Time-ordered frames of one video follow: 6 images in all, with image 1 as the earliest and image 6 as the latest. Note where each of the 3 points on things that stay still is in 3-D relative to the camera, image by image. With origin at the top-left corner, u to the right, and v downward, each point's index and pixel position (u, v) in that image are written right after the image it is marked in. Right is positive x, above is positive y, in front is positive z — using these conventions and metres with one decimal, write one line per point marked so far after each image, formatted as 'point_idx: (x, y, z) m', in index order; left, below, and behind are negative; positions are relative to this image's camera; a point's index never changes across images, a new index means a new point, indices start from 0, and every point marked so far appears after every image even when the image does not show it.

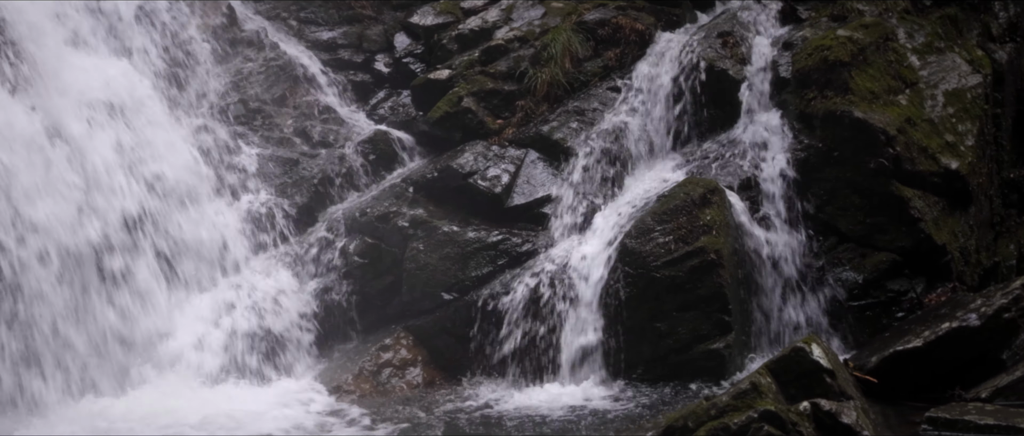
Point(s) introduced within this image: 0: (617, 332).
0: (+1.1, -1.3, +9.1) m
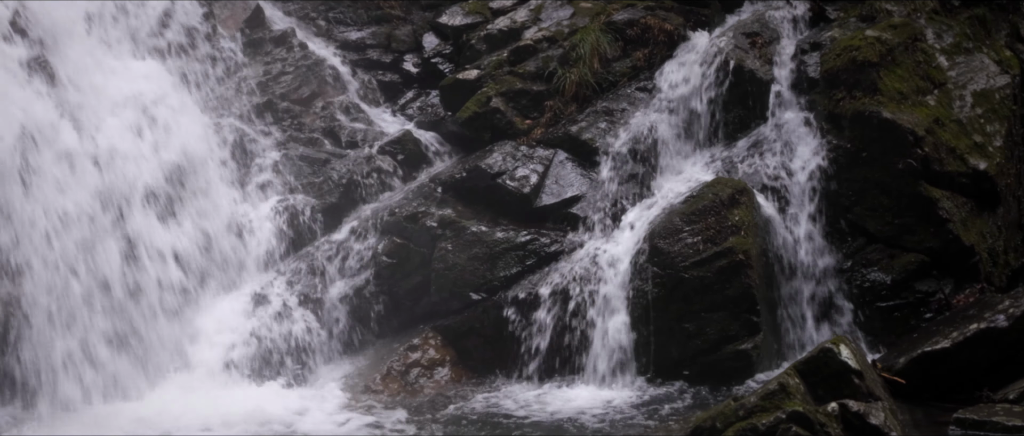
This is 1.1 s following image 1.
0: (+1.5, -1.3, +9.0) m
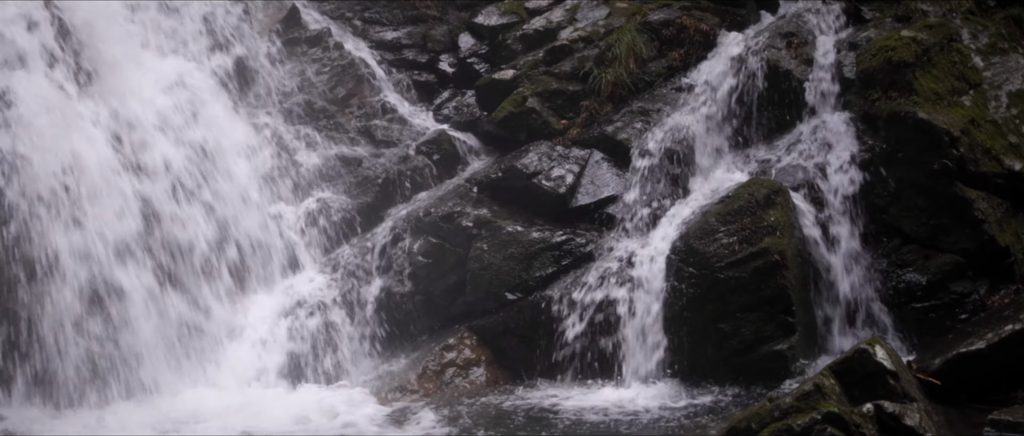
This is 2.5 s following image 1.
0: (+1.9, -1.3, +9.0) m
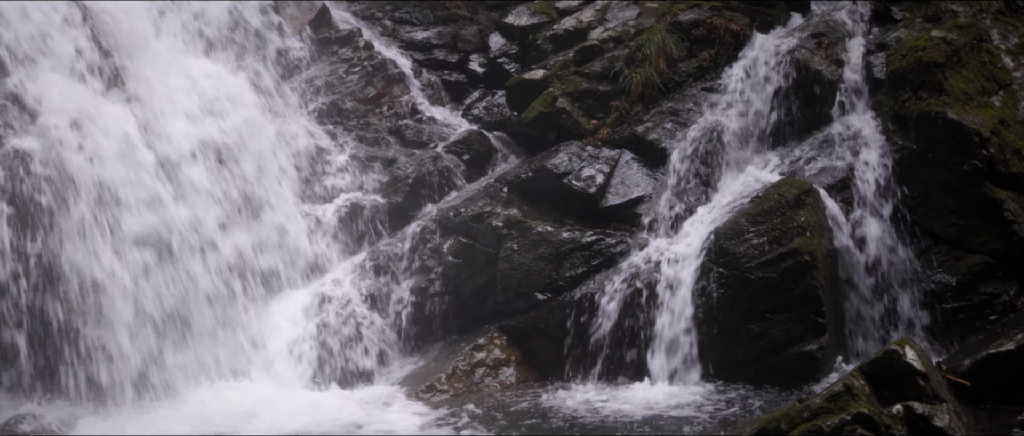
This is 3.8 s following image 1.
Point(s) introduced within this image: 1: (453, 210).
0: (+2.3, -1.3, +9.0) m
1: (-0.8, +0.1, +10.7) m
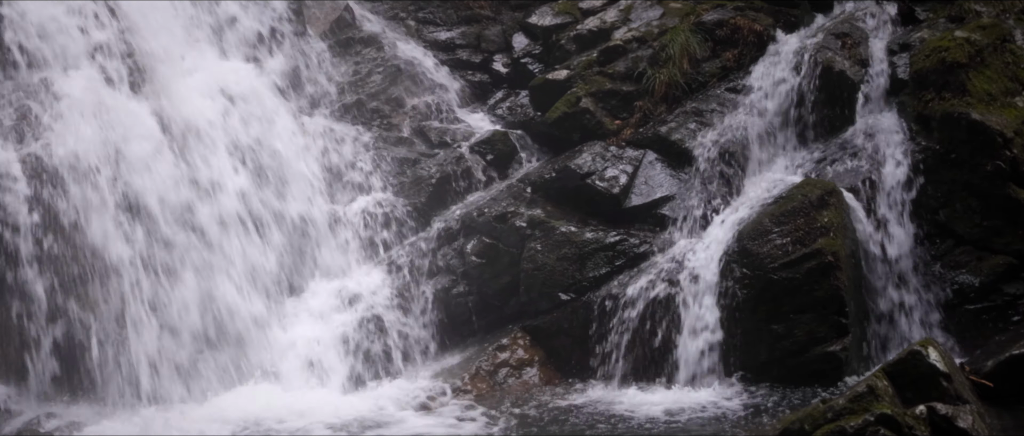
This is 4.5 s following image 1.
0: (+2.6, -1.4, +9.0) m
1: (-0.5, +0.1, +10.7) m
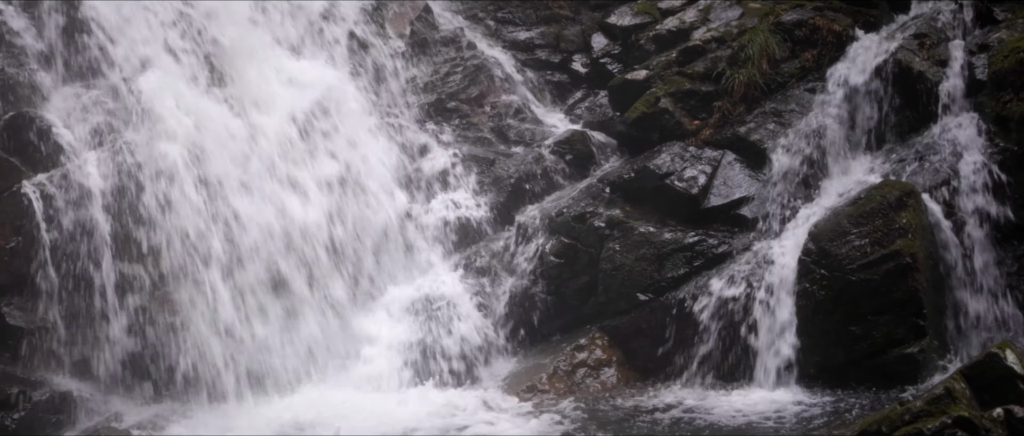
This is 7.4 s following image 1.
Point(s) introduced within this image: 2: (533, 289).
0: (+3.6, -1.4, +9.0) m
1: (+0.5, +0.1, +10.7) m
2: (+0.2, -0.9, +10.4) m
